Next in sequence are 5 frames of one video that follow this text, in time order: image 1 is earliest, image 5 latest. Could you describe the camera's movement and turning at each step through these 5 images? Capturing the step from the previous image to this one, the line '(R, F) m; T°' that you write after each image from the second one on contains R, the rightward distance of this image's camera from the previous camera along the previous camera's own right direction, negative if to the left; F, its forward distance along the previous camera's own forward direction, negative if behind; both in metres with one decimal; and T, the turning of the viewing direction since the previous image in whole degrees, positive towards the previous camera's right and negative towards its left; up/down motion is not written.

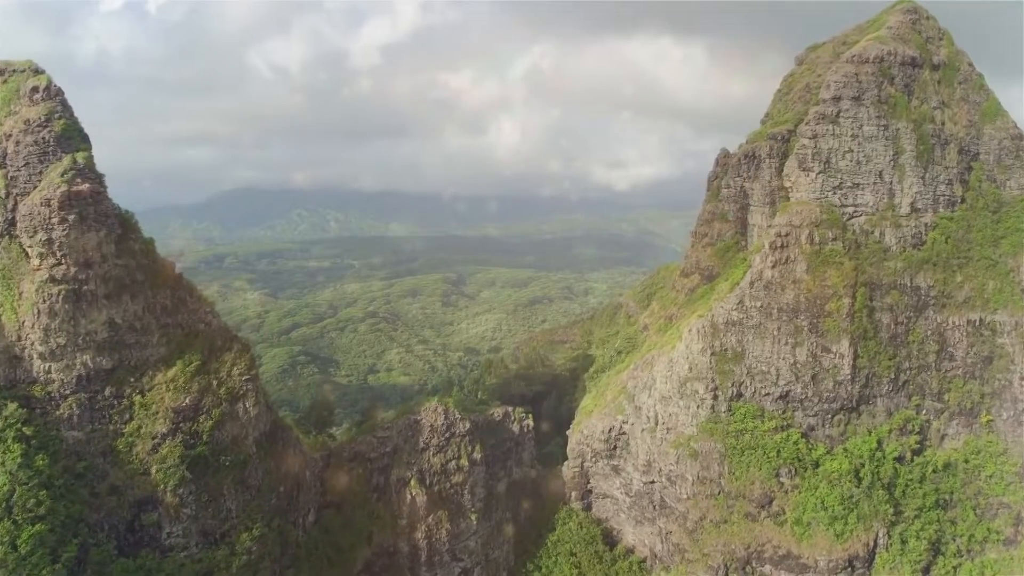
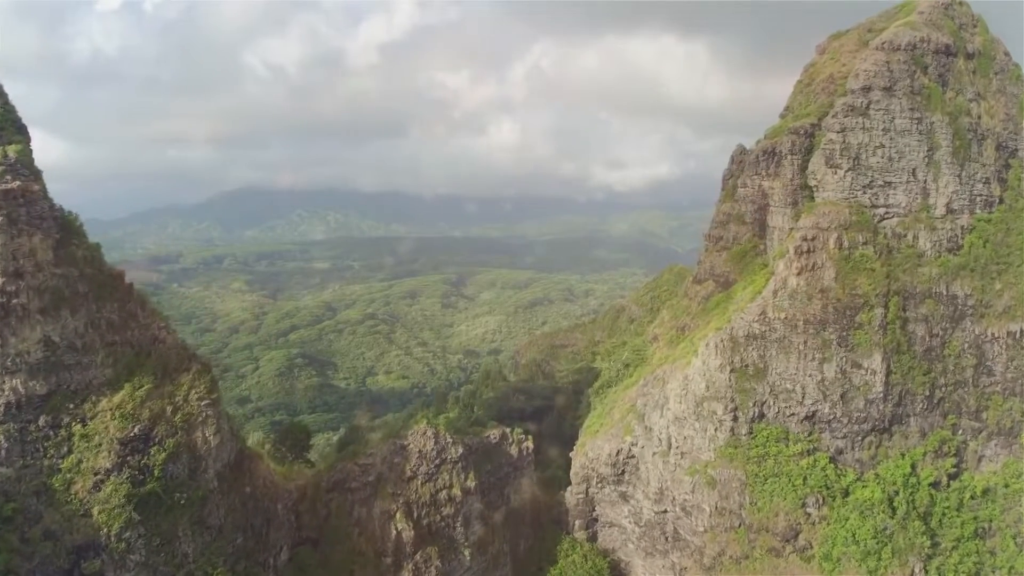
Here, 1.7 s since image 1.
(+0.1, +2.5) m; 0°
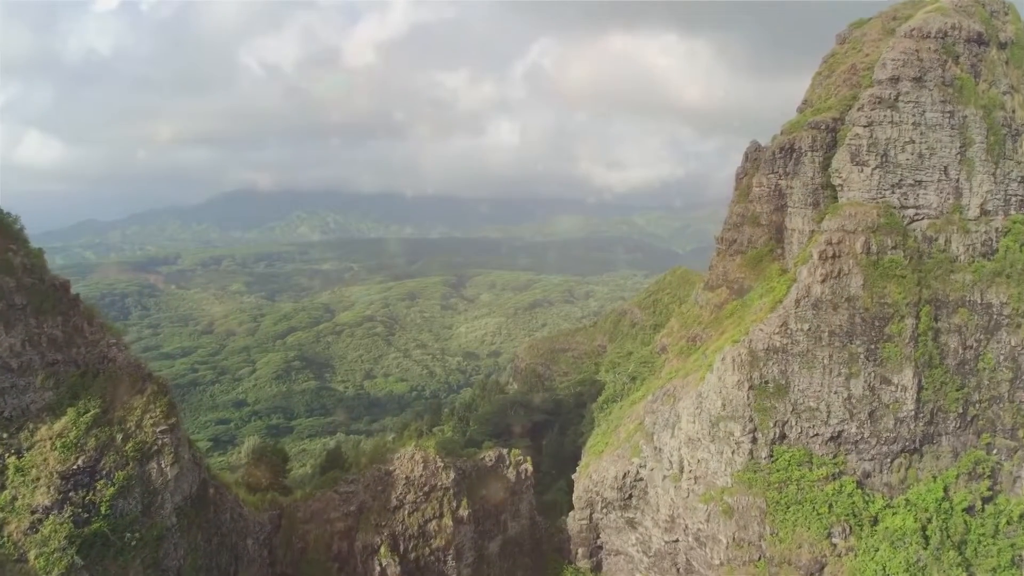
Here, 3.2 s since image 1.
(+0.1, +2.1) m; 0°
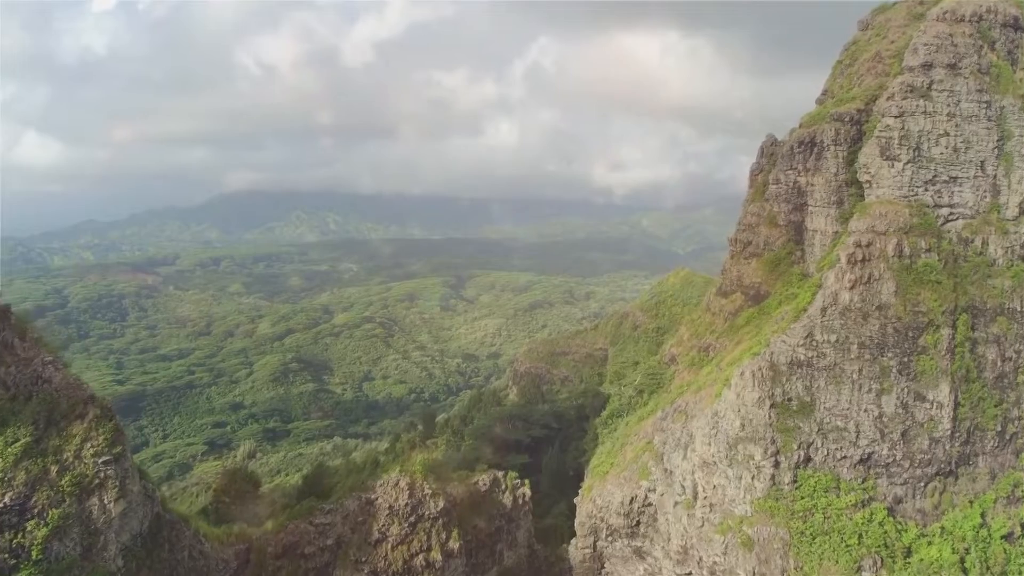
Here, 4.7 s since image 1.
(+0.1, +2.0) m; 0°
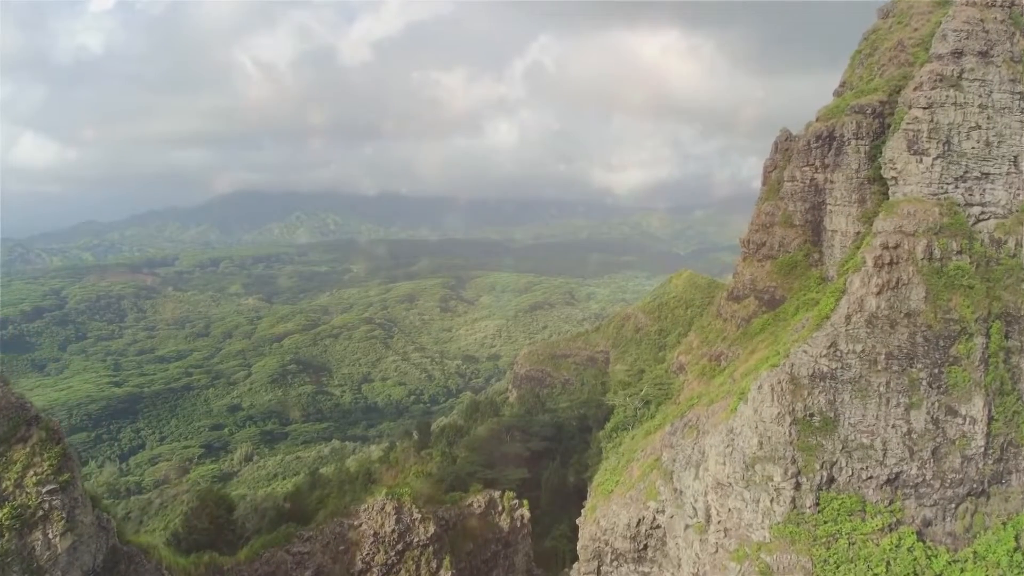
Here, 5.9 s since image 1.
(+0.1, +1.5) m; 0°
